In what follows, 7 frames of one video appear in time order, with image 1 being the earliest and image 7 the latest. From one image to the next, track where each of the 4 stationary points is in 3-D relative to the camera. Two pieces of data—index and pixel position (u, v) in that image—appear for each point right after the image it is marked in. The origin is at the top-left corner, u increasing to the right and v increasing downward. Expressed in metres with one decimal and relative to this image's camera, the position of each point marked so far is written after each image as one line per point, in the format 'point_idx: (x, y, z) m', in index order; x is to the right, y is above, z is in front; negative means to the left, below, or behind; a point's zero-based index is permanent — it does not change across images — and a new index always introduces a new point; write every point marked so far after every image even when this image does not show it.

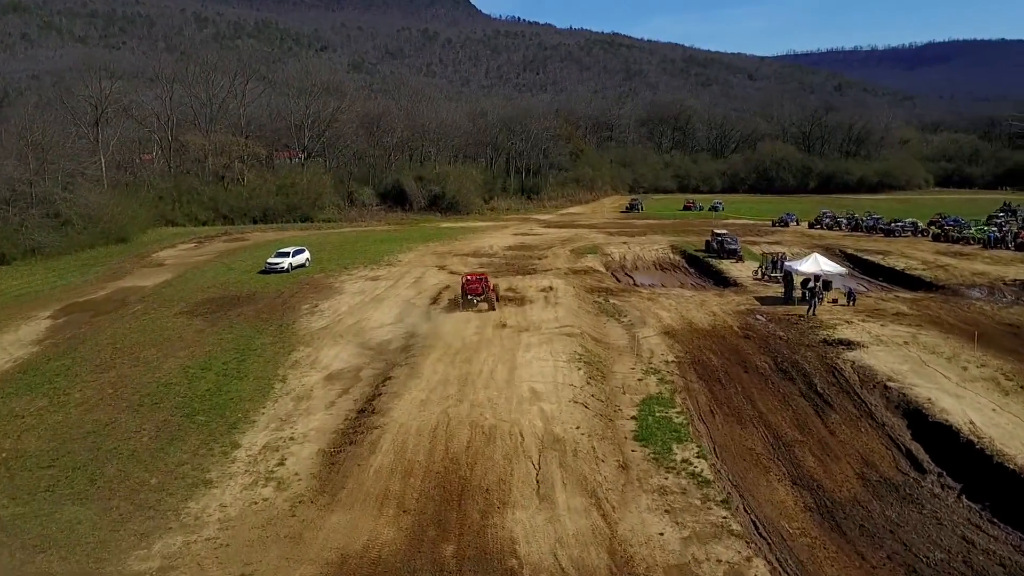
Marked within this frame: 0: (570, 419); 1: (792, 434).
0: (+1.1, -2.5, +15.1) m
1: (+5.8, -3.0, +16.6) m
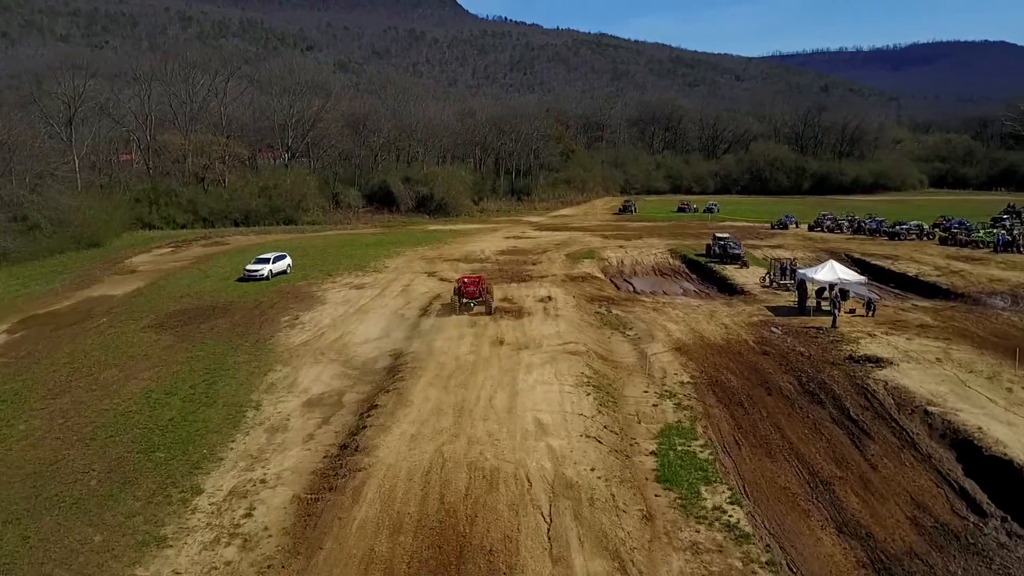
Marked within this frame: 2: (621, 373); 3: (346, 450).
0: (+1.2, -2.8, +13.2) m
1: (+5.8, -3.3, +14.8) m
2: (+2.6, -2.0, +18.8) m
3: (-2.9, -2.8, +14.0) m
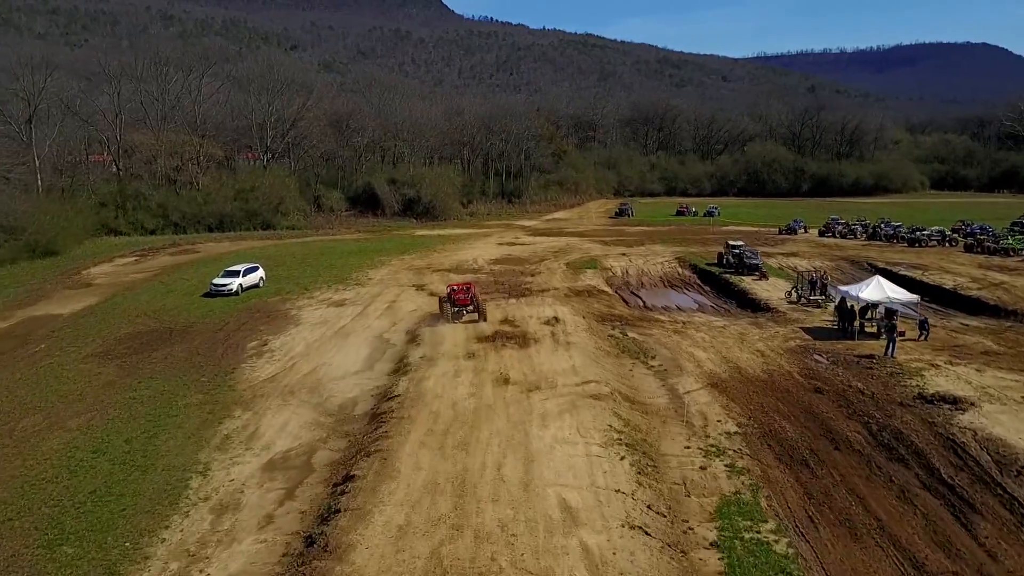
0: (+1.4, -3.4, +9.9) m
1: (+6.1, -3.9, +11.5) m
2: (+2.7, -2.6, +15.5) m
3: (-2.6, -3.4, +10.6) m
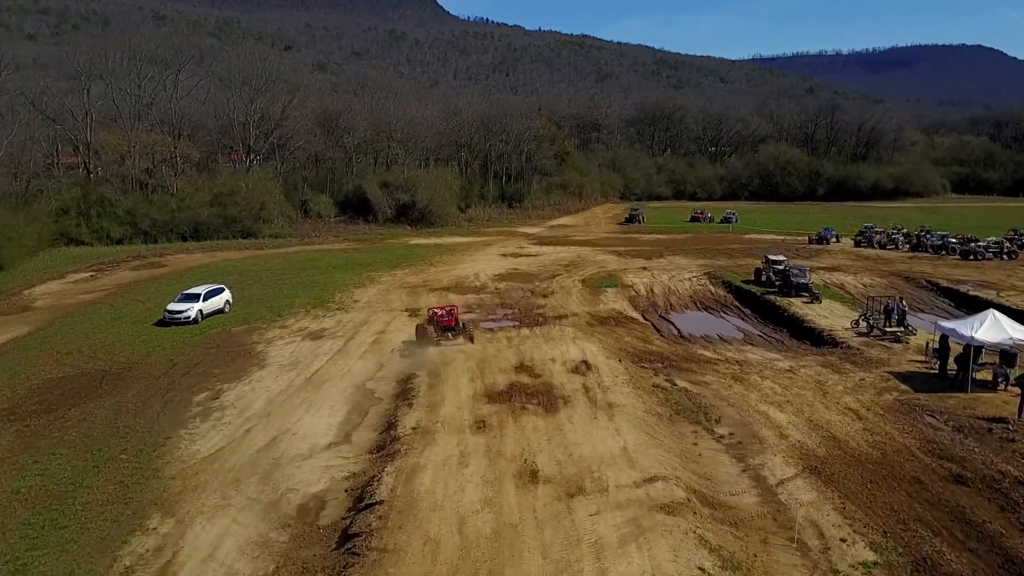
0: (+1.9, -4.2, +5.0) m
1: (+6.5, -4.7, +6.7) m
2: (+3.2, -3.4, +10.6) m
3: (-2.1, -4.2, +5.7) m
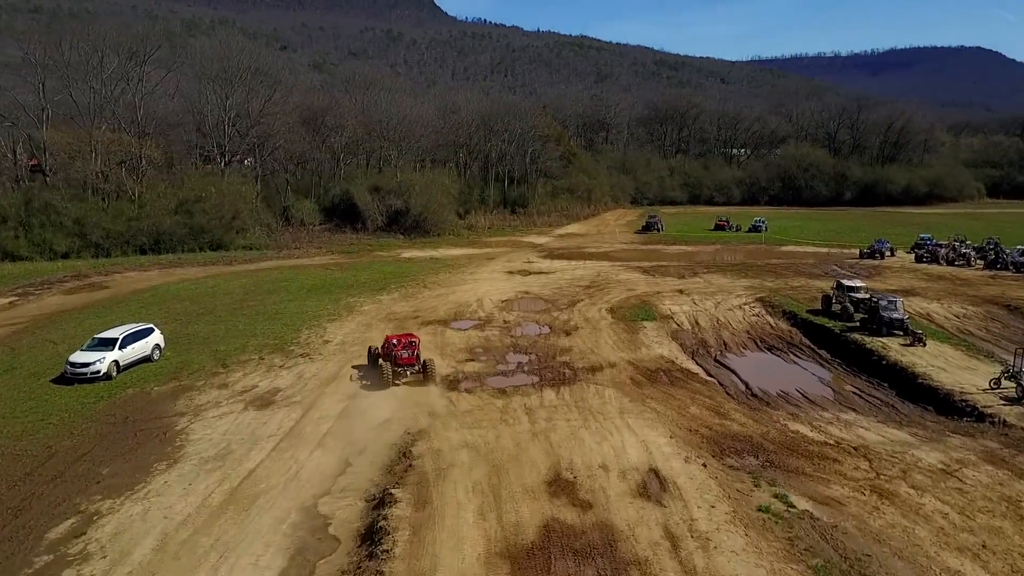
0: (+2.4, -5.2, -1.4) m
1: (+7.0, -5.7, +0.3) m
2: (+3.6, -4.4, +4.2) m
3: (-1.6, -5.2, -0.7) m
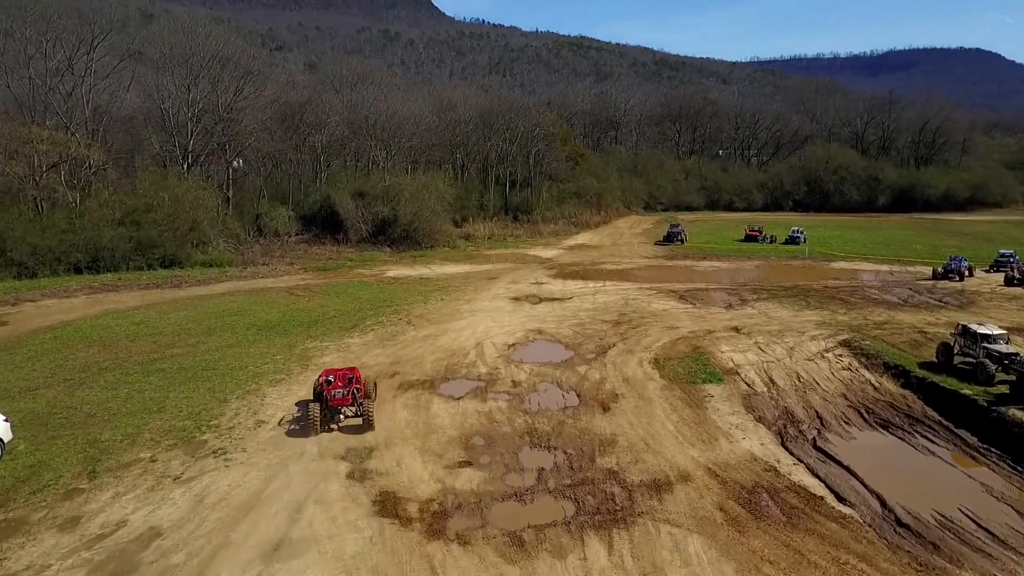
0: (+2.7, -6.3, -8.4) m
1: (+7.4, -6.8, -6.7) m
2: (+4.0, -5.5, -2.8) m
3: (-1.3, -6.3, -7.7) m
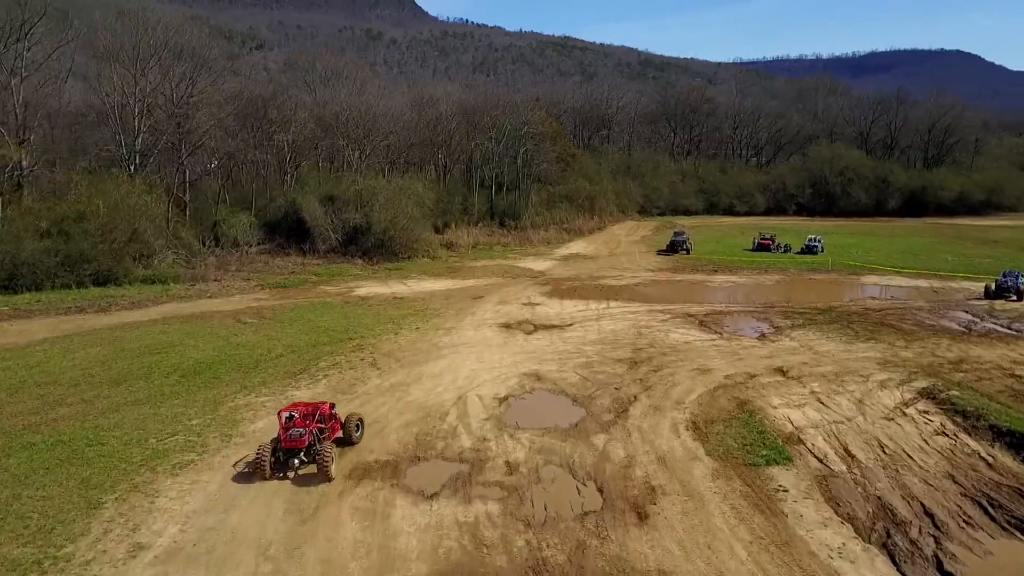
0: (+3.2, -7.1, -13.5) m
1: (+7.8, -7.6, -11.7) m
2: (+4.3, -6.3, -7.8) m
3: (-0.9, -7.1, -12.9) m
